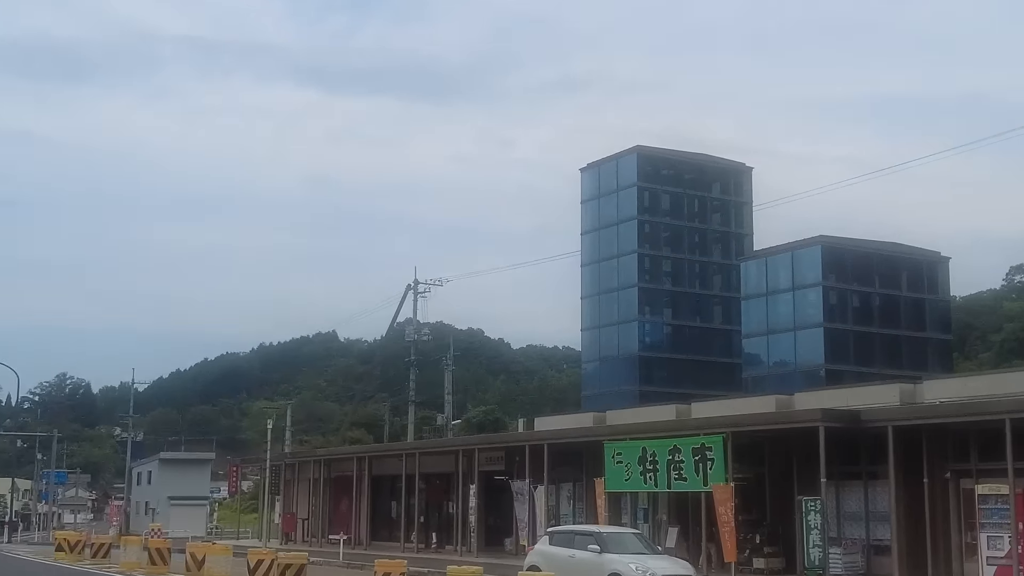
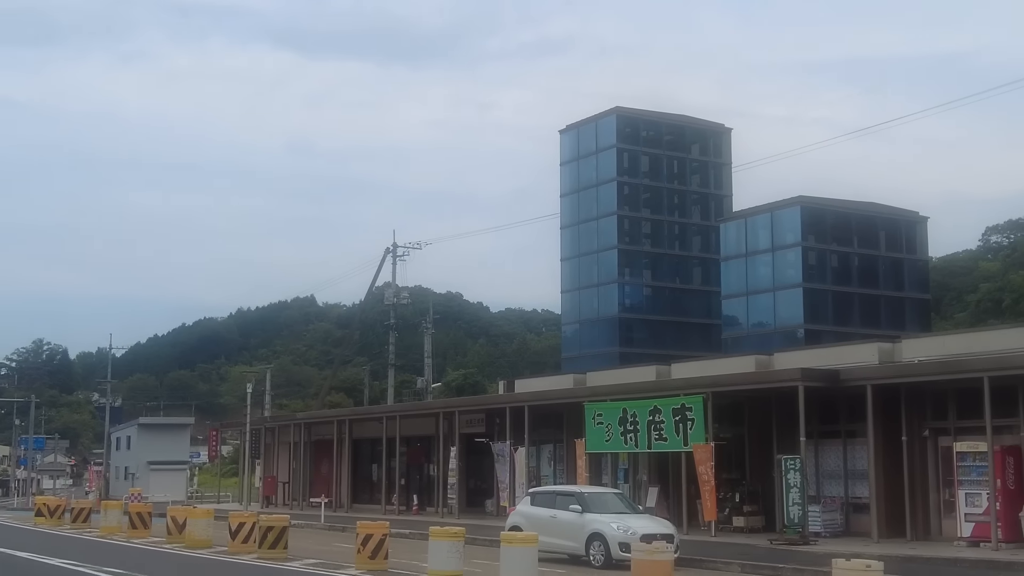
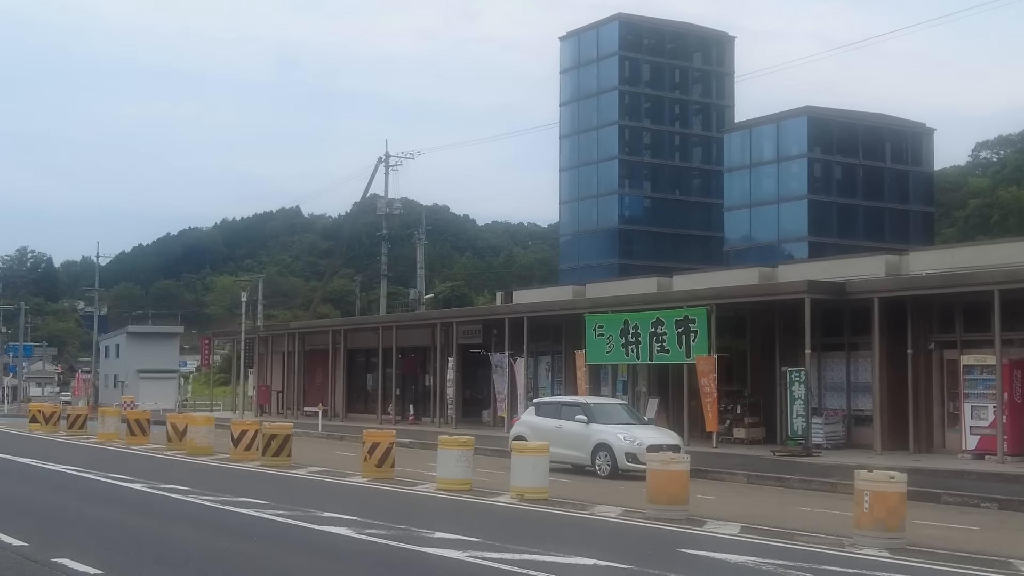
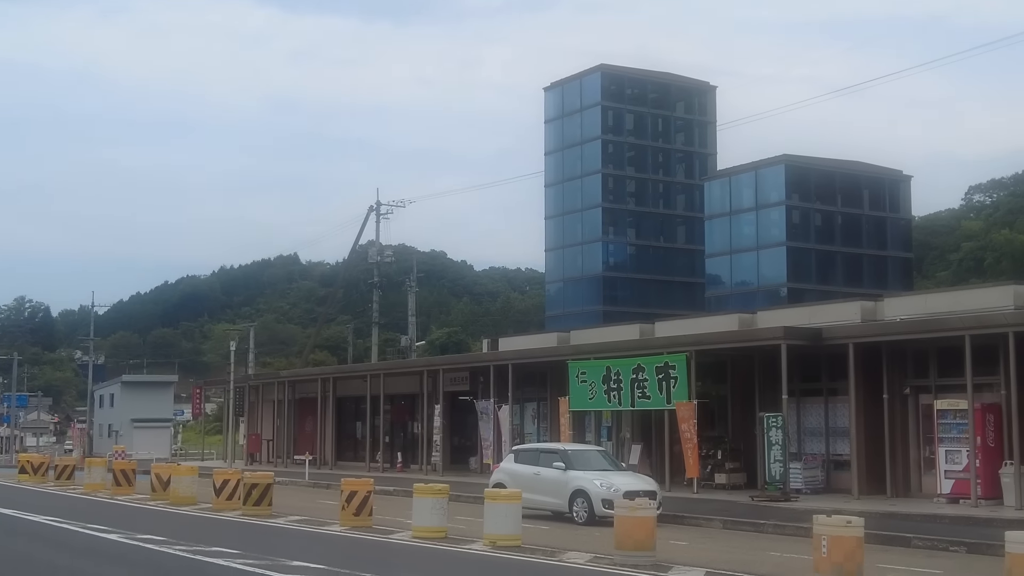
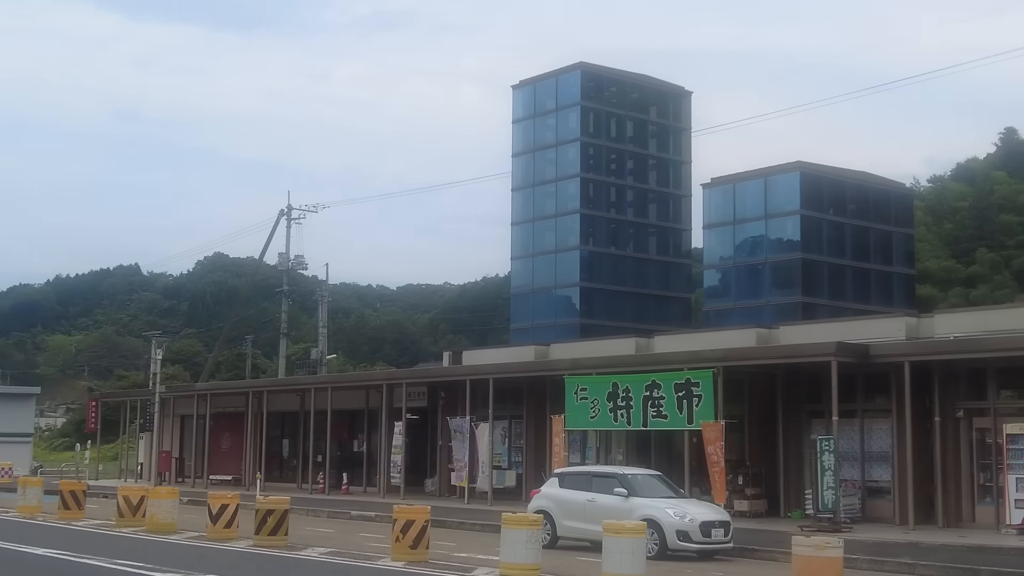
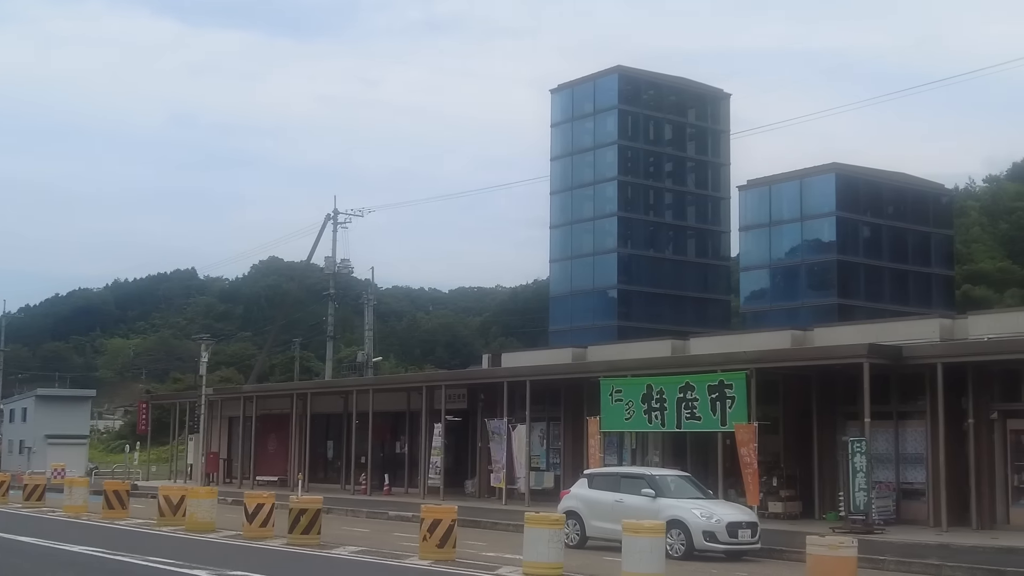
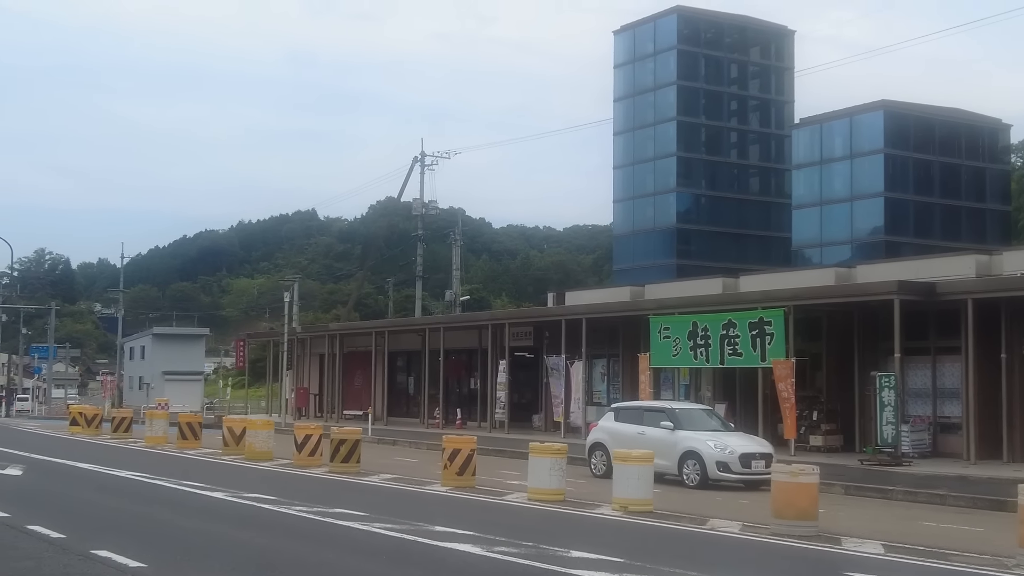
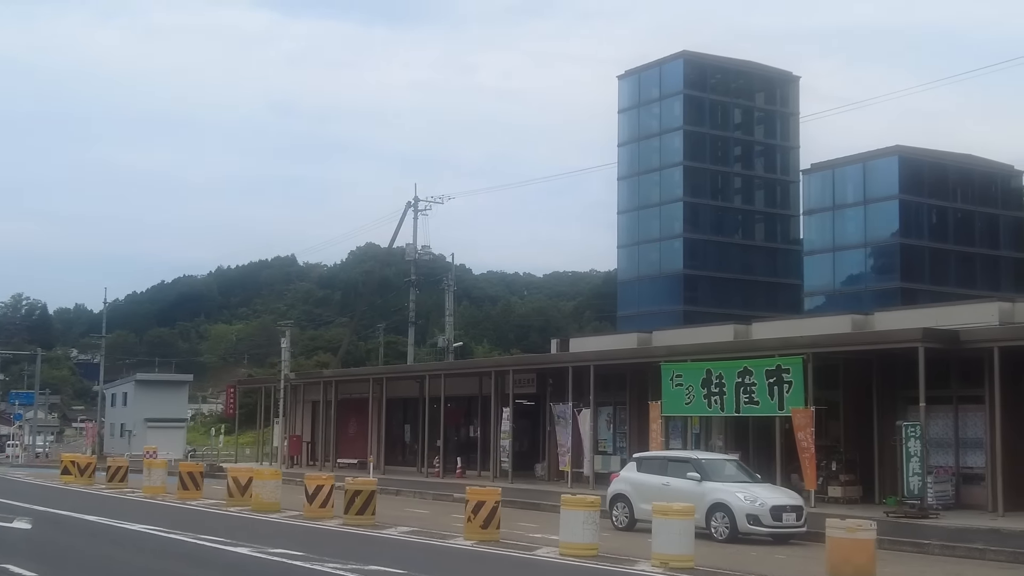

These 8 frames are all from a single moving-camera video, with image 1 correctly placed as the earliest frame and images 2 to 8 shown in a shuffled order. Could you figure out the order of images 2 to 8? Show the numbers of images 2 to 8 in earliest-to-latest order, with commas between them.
2, 4, 3, 7, 8, 6, 5
